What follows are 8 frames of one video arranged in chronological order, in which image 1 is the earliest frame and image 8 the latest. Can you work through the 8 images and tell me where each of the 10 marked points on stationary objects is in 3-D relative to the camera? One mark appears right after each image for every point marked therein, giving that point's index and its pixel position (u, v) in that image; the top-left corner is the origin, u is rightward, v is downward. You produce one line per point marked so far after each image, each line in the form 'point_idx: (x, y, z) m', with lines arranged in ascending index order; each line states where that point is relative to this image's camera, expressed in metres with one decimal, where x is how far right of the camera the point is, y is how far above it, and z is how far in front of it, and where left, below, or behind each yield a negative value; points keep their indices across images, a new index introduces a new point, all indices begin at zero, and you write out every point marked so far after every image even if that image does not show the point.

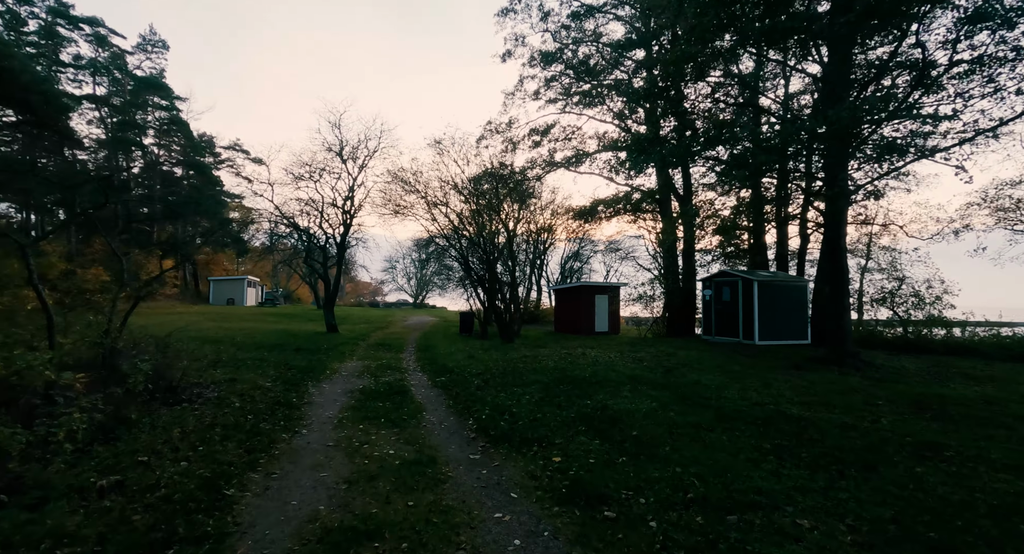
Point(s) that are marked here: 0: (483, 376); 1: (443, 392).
0: (-0.7, -2.4, +12.2) m
1: (-1.5, -2.5, +11.0) m
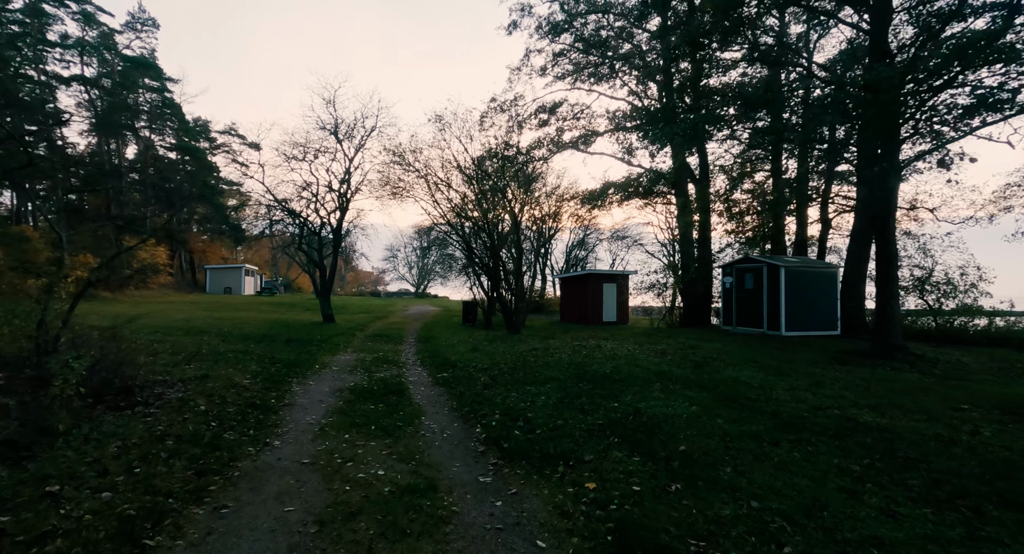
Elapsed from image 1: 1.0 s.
0: (-0.5, -2.1, +10.9) m
1: (-1.3, -2.2, +9.6) m
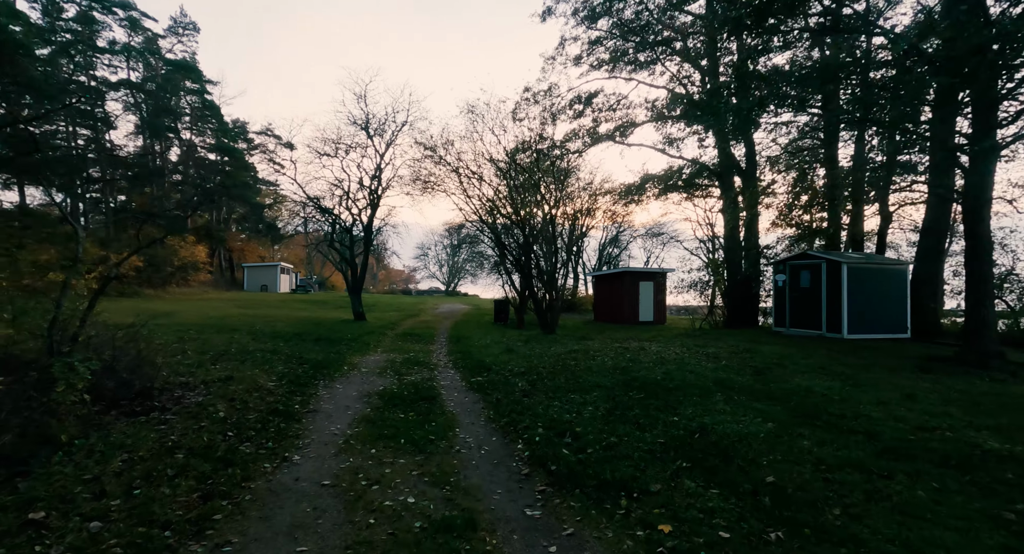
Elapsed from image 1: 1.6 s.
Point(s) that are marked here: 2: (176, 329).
0: (+0.3, -2.0, +10.0) m
1: (-0.6, -2.1, +8.8) m
2: (-11.1, -1.7, +16.8) m
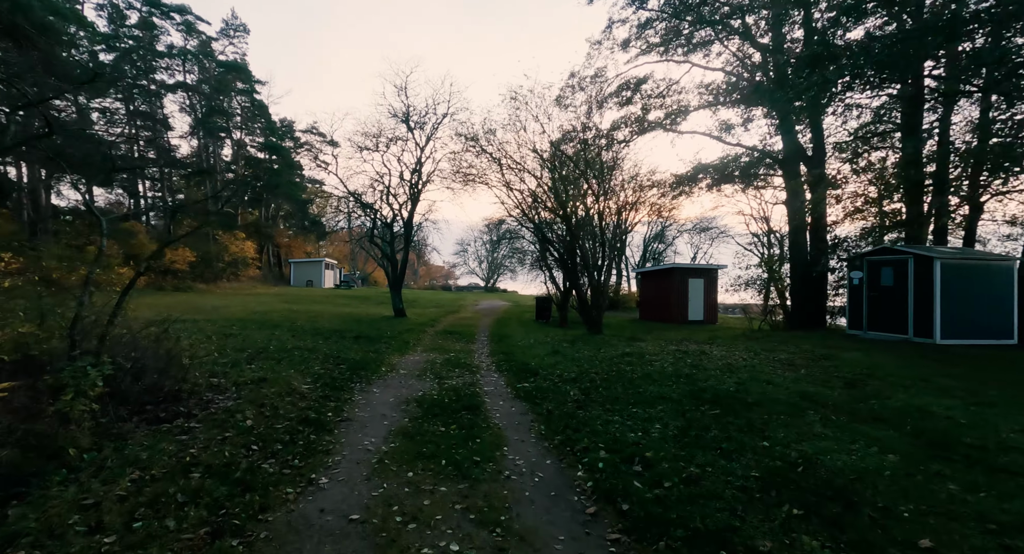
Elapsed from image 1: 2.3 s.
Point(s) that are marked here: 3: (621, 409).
0: (+1.2, -1.9, +9.1) m
1: (+0.3, -2.1, +7.9) m
2: (-9.6, -1.6, +16.6) m
3: (+1.6, -1.9, +7.3) m
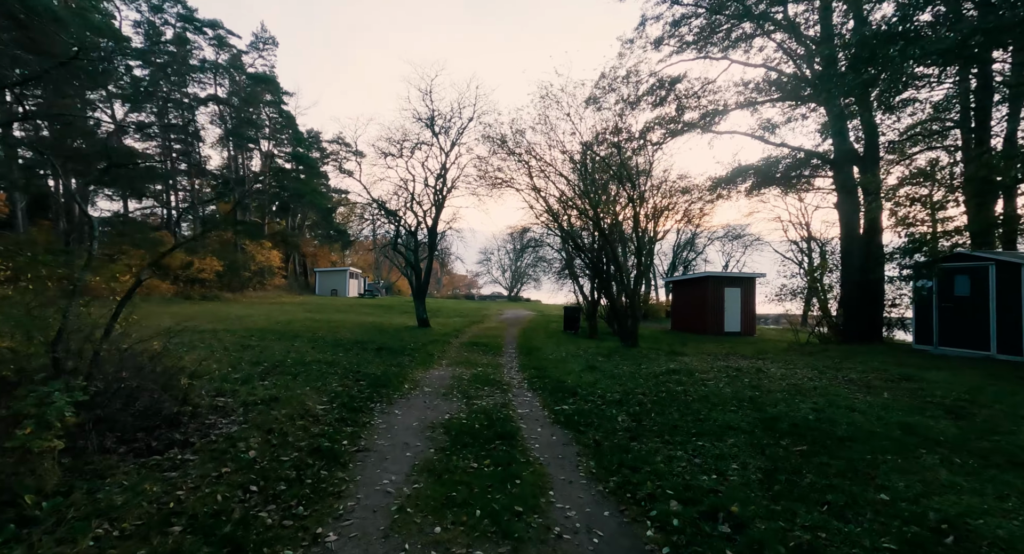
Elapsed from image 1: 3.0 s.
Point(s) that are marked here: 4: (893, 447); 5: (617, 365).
0: (+1.8, -2.1, +7.9) m
1: (+0.8, -2.2, +6.9) m
2: (-8.7, -1.8, +16.0) m
3: (+2.1, -2.0, +6.2) m
4: (+4.2, -1.9, +5.6) m
5: (+2.7, -2.3, +13.0) m
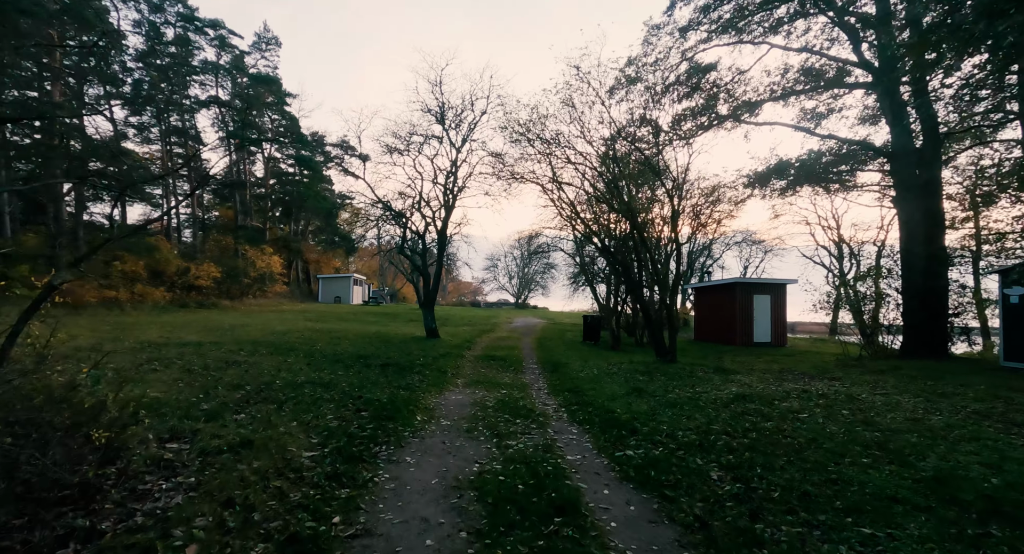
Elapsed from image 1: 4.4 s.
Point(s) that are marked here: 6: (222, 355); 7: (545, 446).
0: (+2.4, -2.1, +5.9) m
1: (+1.4, -2.2, +4.8) m
2: (-8.0, -2.0, +14.1) m
3: (+2.7, -2.0, +4.2) m
4: (+4.8, -1.9, +3.5) m
5: (+3.4, -2.4, +11.0) m
6: (-7.4, -2.0, +12.9) m
7: (+0.4, -2.3, +6.9) m
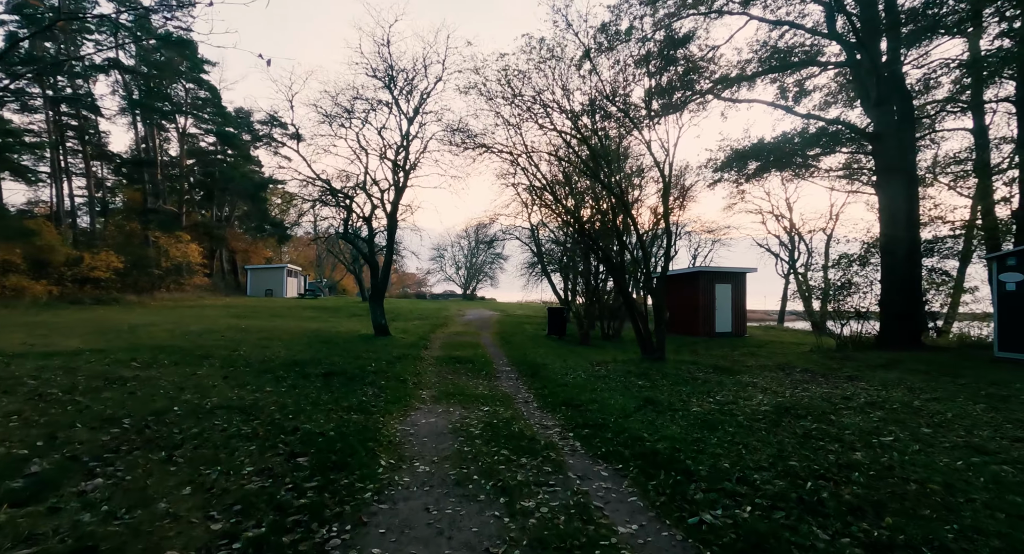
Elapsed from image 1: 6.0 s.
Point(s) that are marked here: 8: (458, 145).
0: (+2.7, -2.0, +3.9) m
1: (+1.8, -2.1, +2.7) m
2: (-8.6, -1.8, +10.9) m
3: (+3.2, -1.9, +2.2) m
4: (+5.3, -1.8, +1.9) m
5: (+3.1, -2.1, +9.1) m
6: (-7.8, -1.8, +9.7) m
7: (+0.6, -2.1, +4.7) m
8: (-2.1, +4.9, +18.4) m
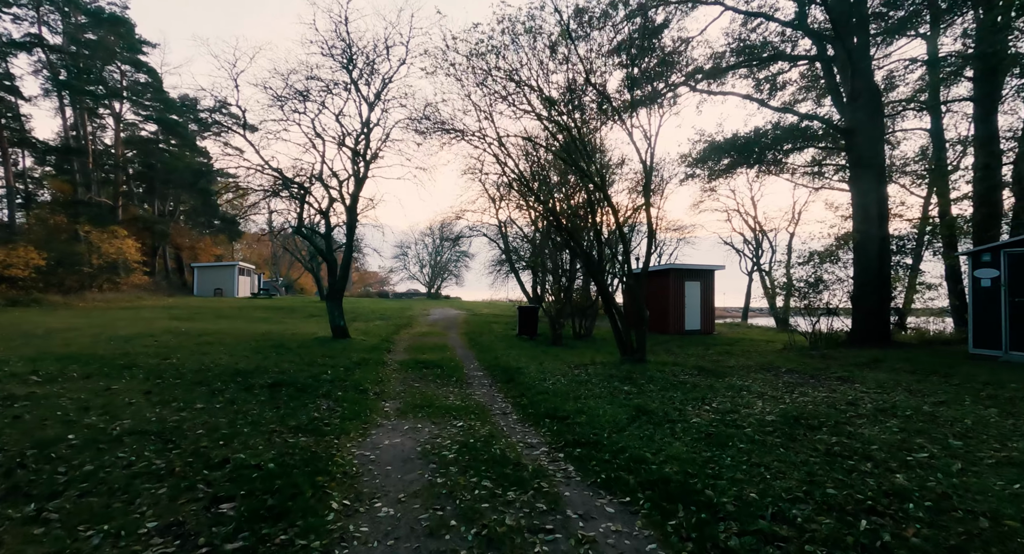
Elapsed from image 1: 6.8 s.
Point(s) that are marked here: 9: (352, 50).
0: (+2.7, -1.9, +3.1) m
1: (+1.9, -2.0, +1.8) m
2: (-9.1, -1.7, +9.1) m
3: (+3.3, -1.9, +1.4) m
4: (+5.4, -1.7, +1.2) m
5: (+2.7, -2.1, +8.2) m
6: (-8.3, -1.7, +8.1) m
7: (+0.5, -2.1, +3.7) m
8: (-3.2, +5.0, +17.1) m
9: (-5.6, +7.9, +17.5) m
